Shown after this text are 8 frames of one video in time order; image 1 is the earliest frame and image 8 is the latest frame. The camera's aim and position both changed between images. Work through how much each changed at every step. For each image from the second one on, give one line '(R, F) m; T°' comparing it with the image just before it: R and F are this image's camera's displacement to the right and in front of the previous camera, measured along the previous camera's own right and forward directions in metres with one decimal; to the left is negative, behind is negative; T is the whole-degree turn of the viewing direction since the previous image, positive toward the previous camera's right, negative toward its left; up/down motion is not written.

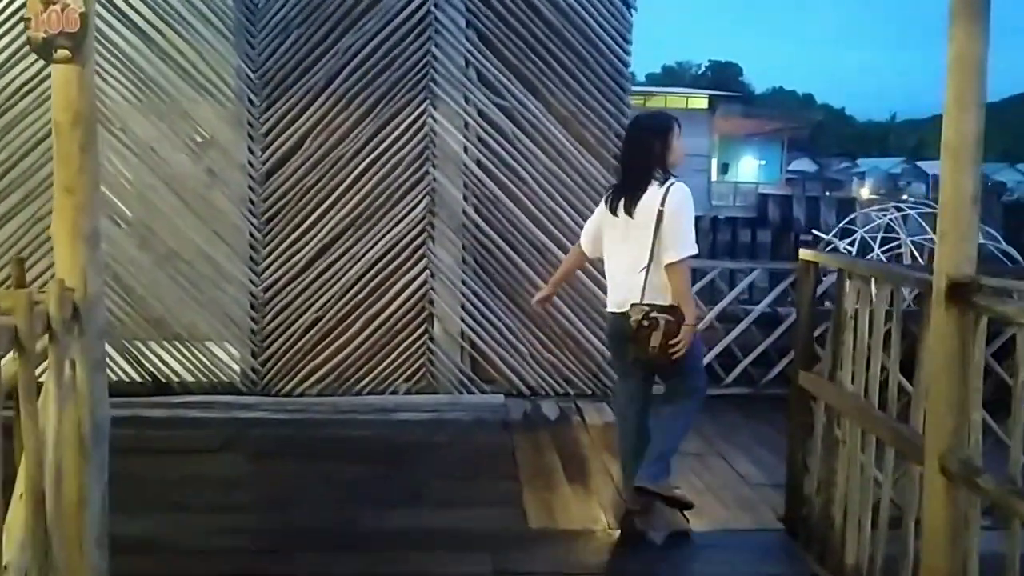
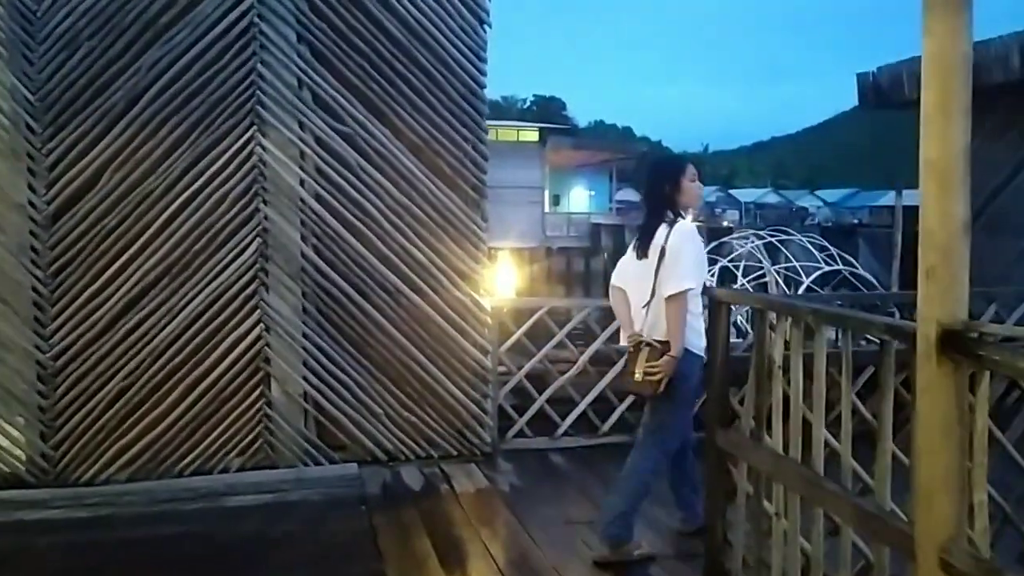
(-0.1, +0.6) m; +11°
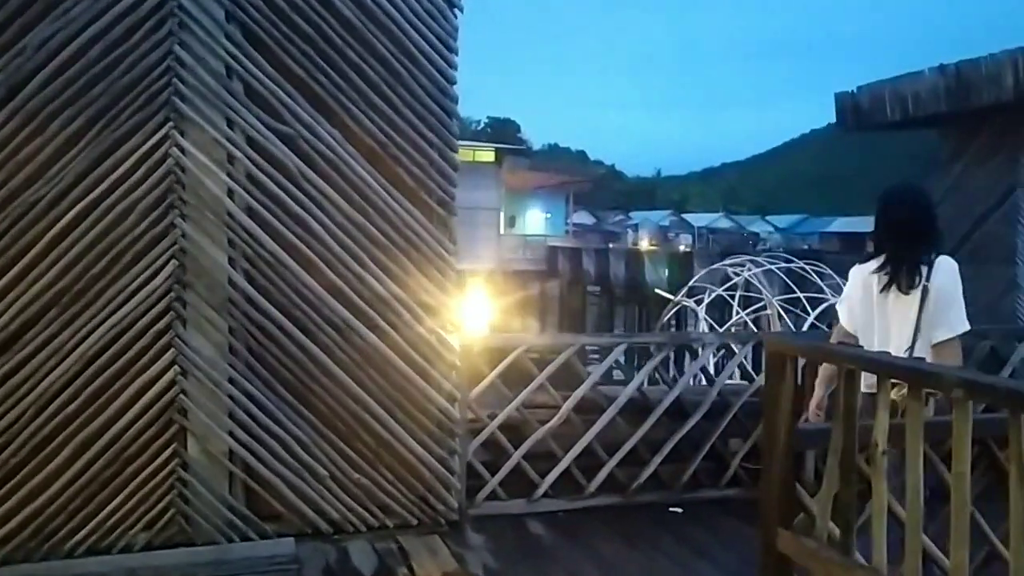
(-0.1, +0.8) m; +3°
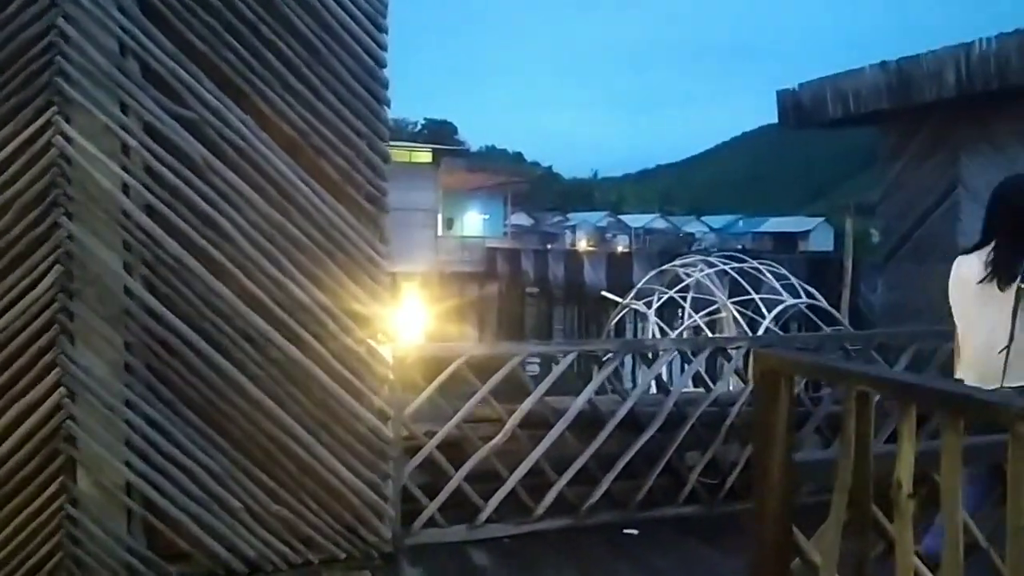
(0.0, +0.4) m; +4°
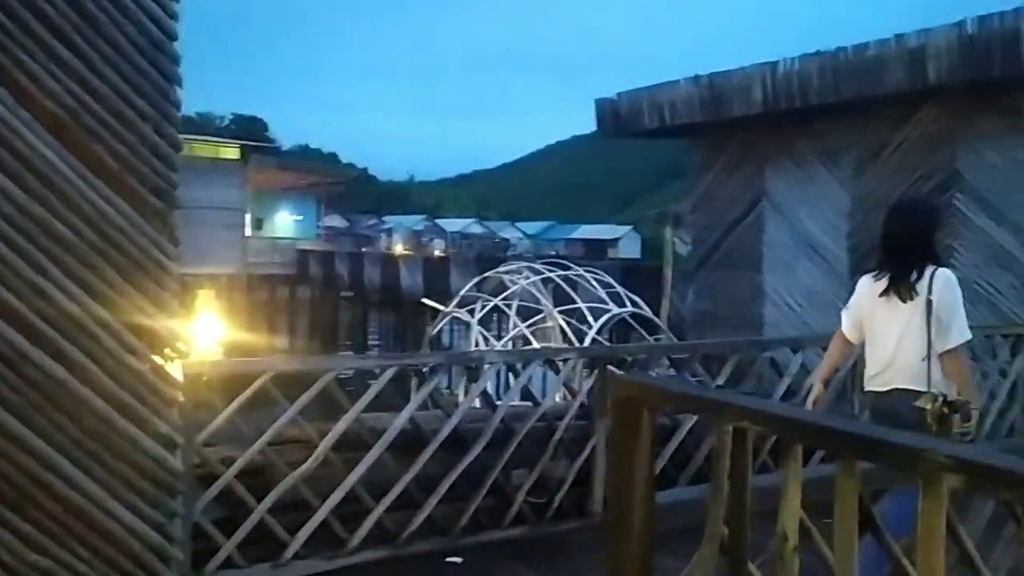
(0.0, +0.3) m; +12°
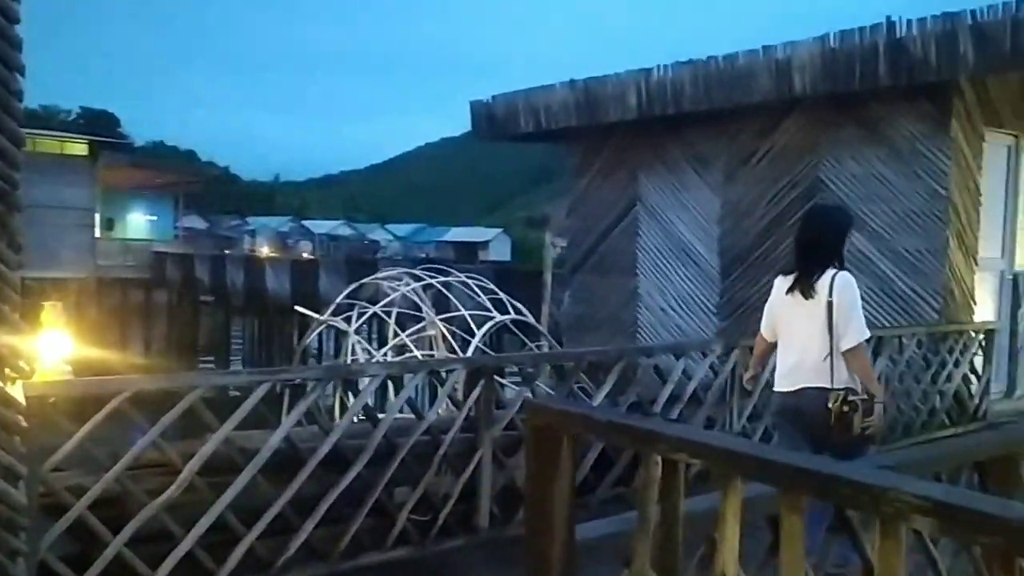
(-0.1, +0.2) m; +8°
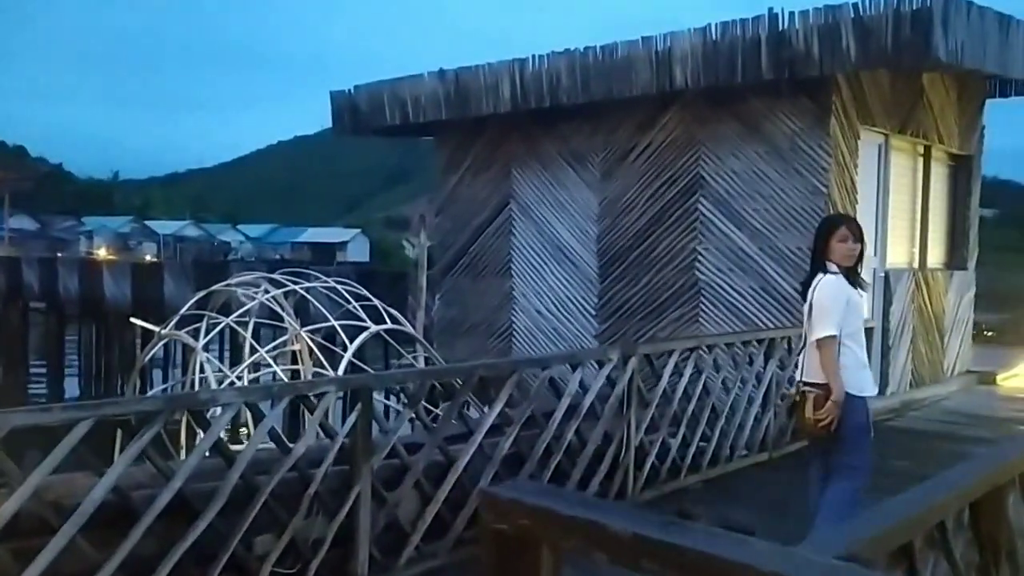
(-0.1, +0.5) m; +9°
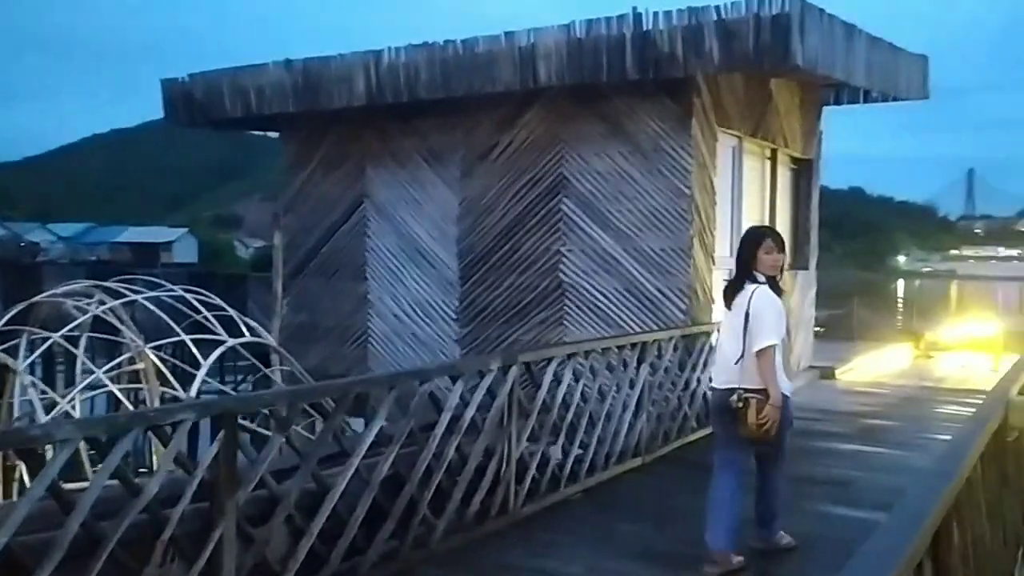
(-0.2, +0.3) m; +10°
